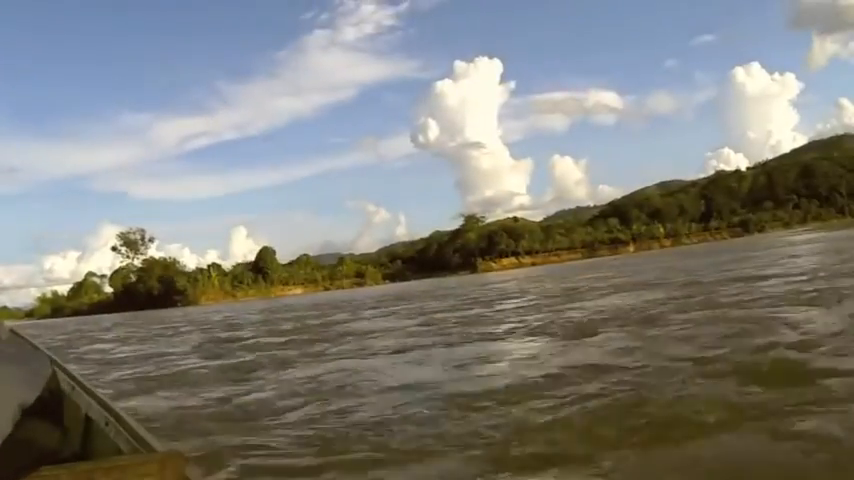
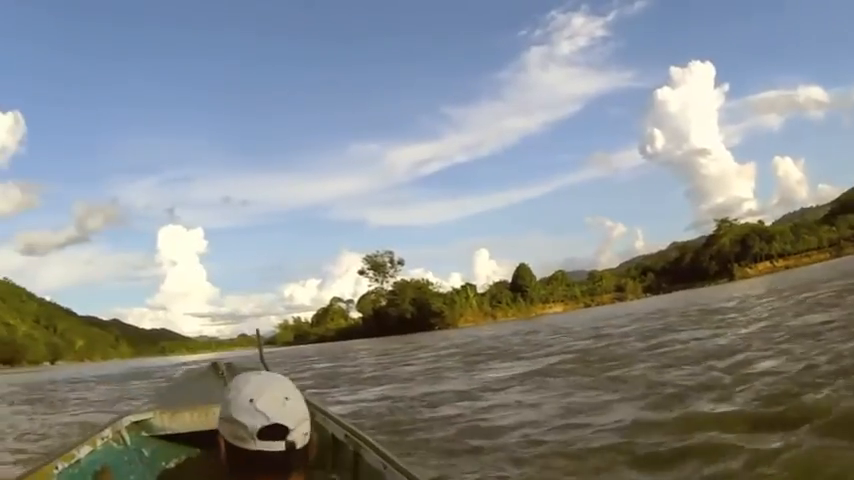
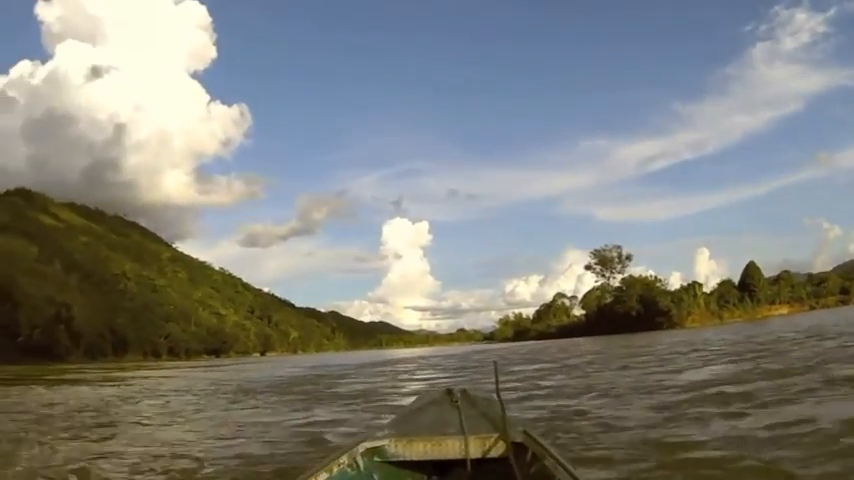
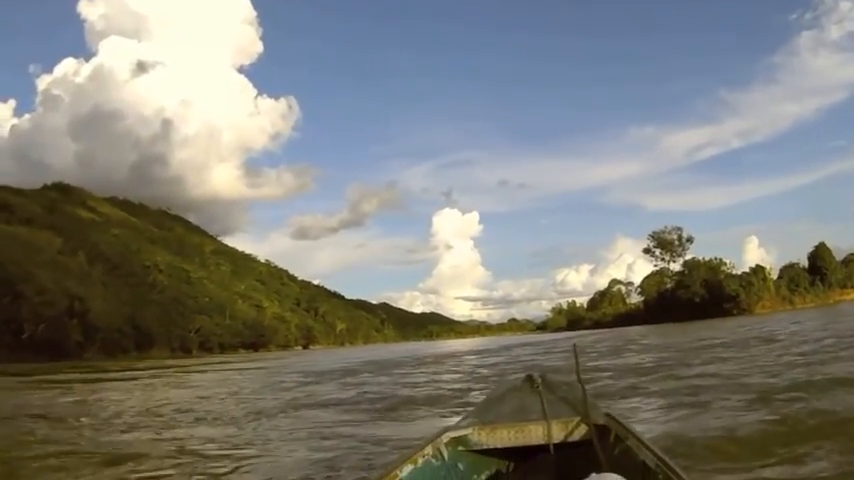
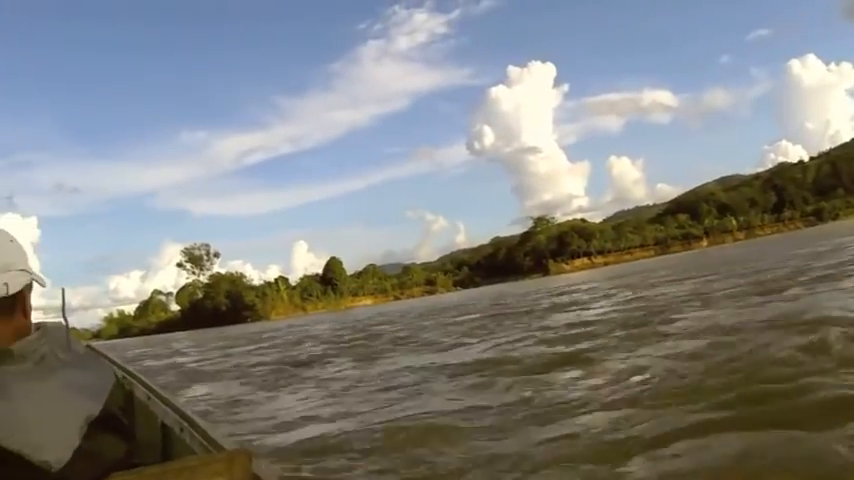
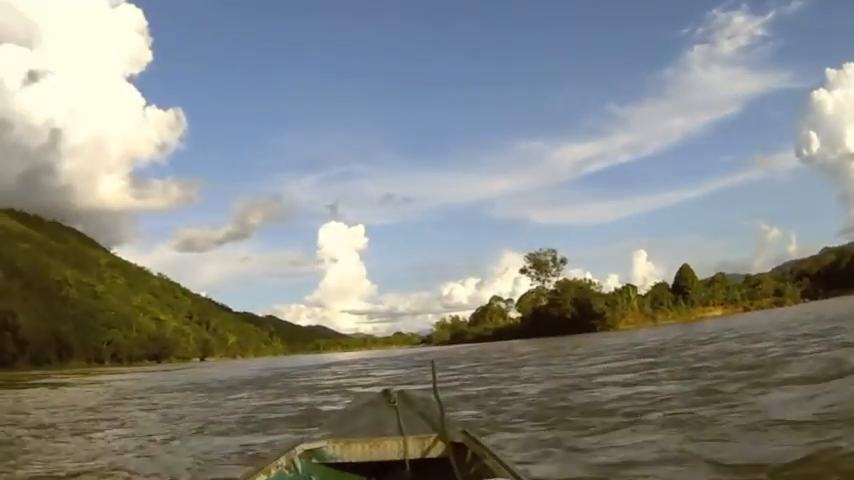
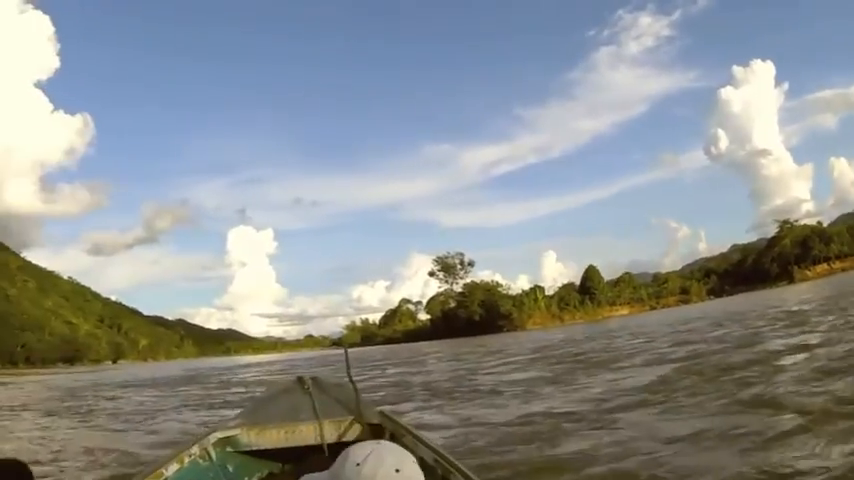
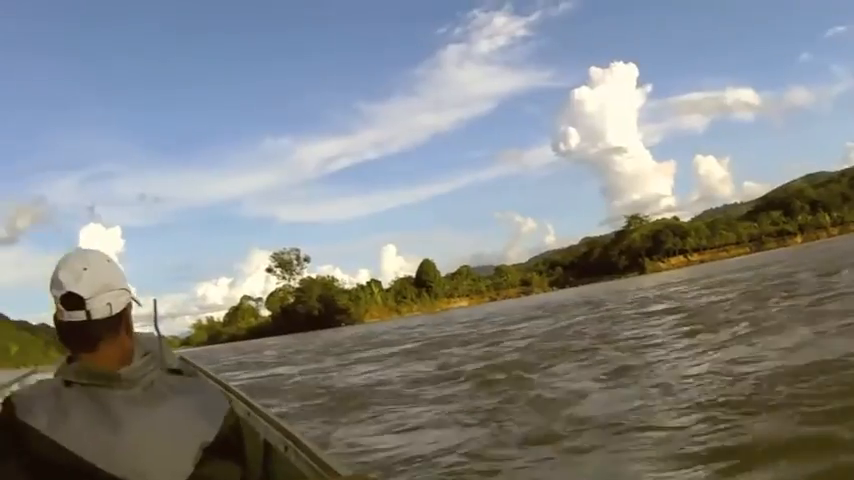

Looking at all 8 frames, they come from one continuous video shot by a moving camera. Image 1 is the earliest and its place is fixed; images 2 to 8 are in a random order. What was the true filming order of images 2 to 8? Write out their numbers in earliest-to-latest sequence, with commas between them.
5, 8, 2, 7, 6, 3, 4
